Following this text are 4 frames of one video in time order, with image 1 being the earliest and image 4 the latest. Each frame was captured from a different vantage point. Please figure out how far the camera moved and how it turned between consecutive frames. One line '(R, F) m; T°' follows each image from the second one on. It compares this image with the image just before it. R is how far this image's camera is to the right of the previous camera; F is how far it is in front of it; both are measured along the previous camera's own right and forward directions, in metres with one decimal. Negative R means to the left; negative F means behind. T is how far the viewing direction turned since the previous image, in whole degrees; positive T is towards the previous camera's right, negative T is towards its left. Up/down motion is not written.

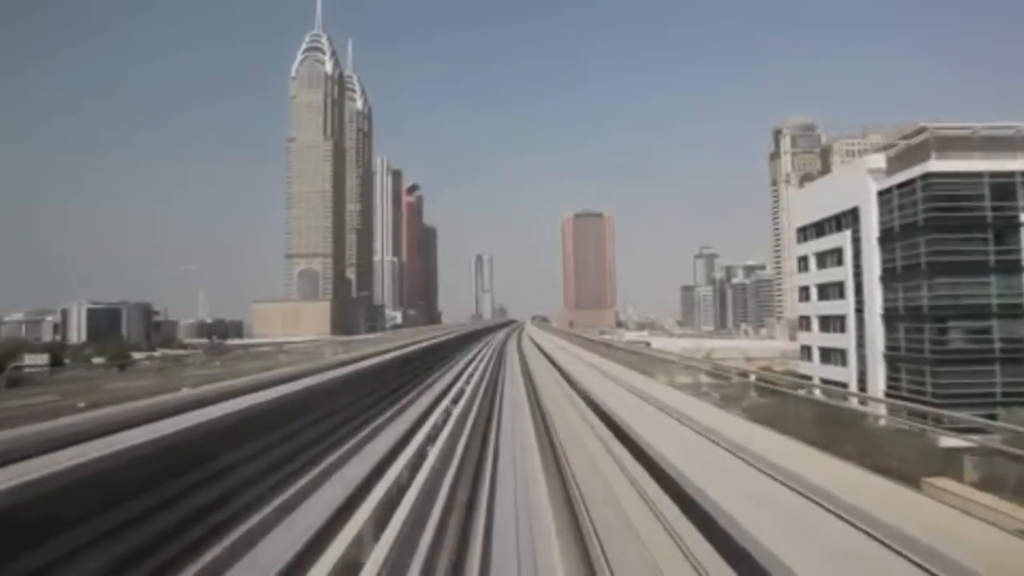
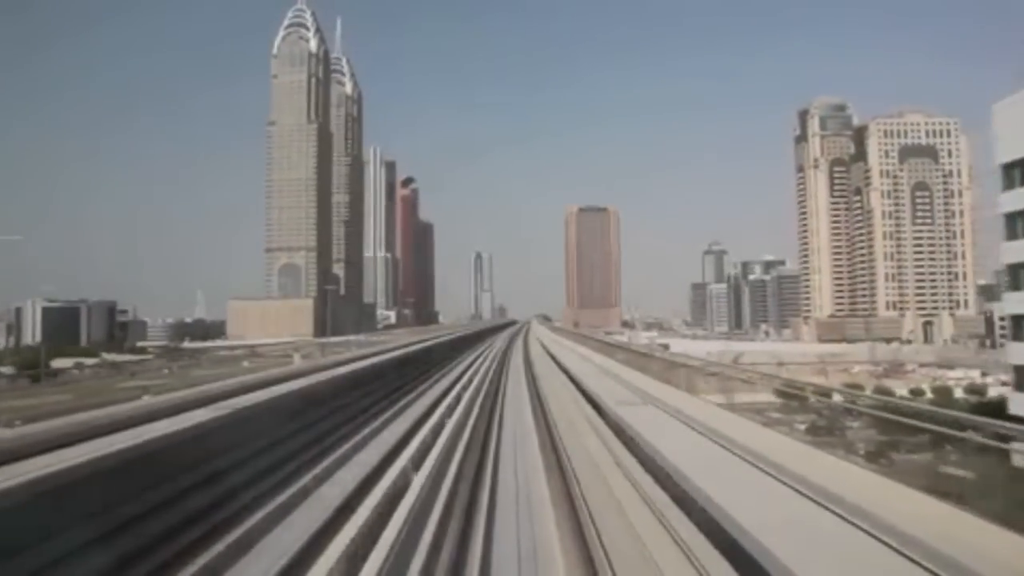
(0.0, +1.2) m; 0°
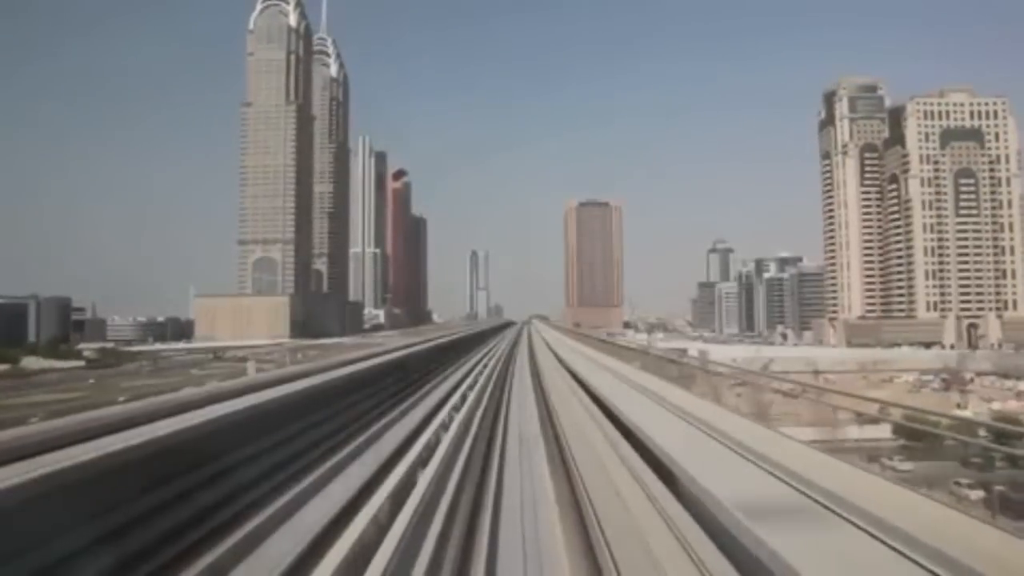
(0.0, +1.1) m; 0°
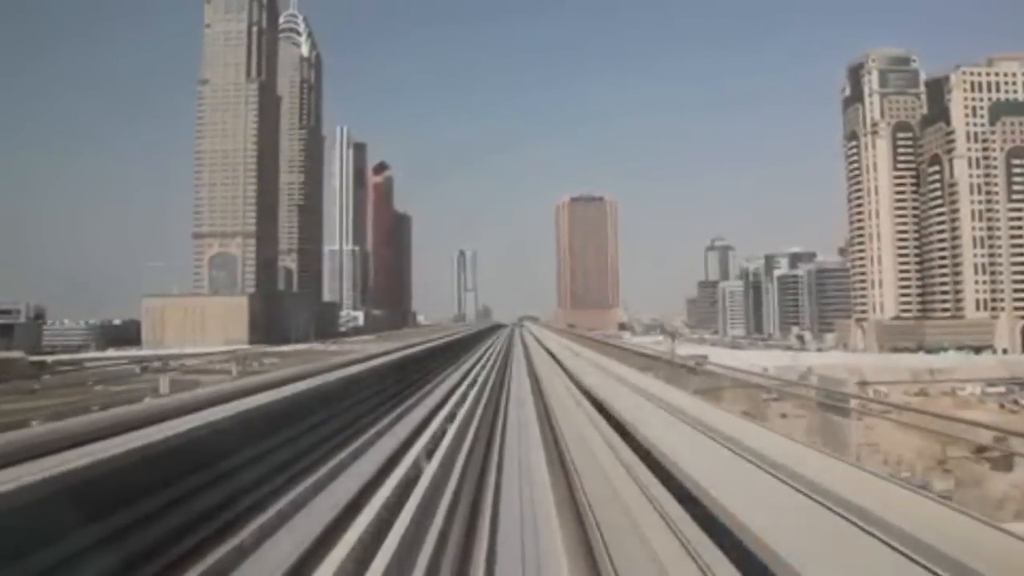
(0.0, +1.3) m; +1°
